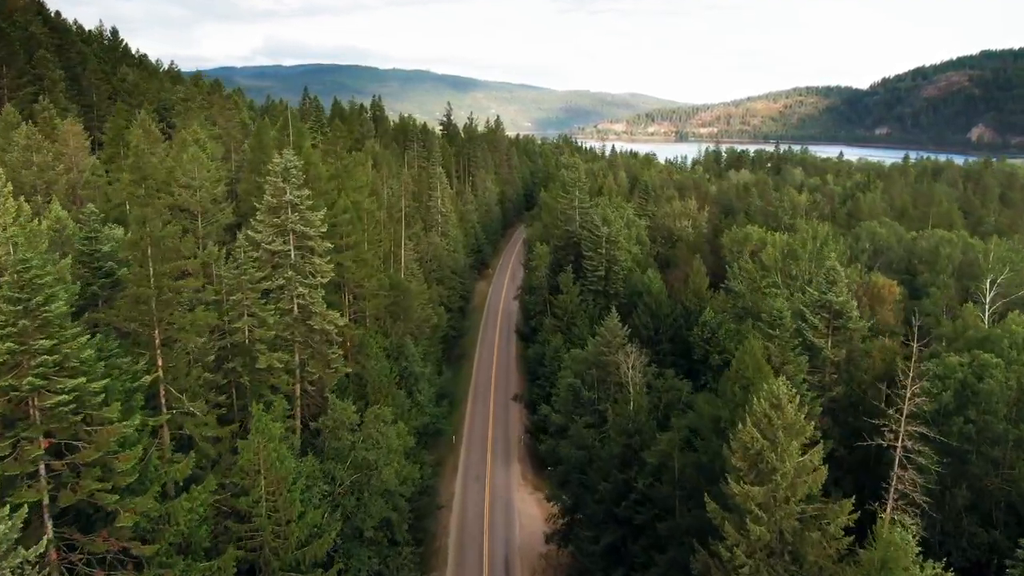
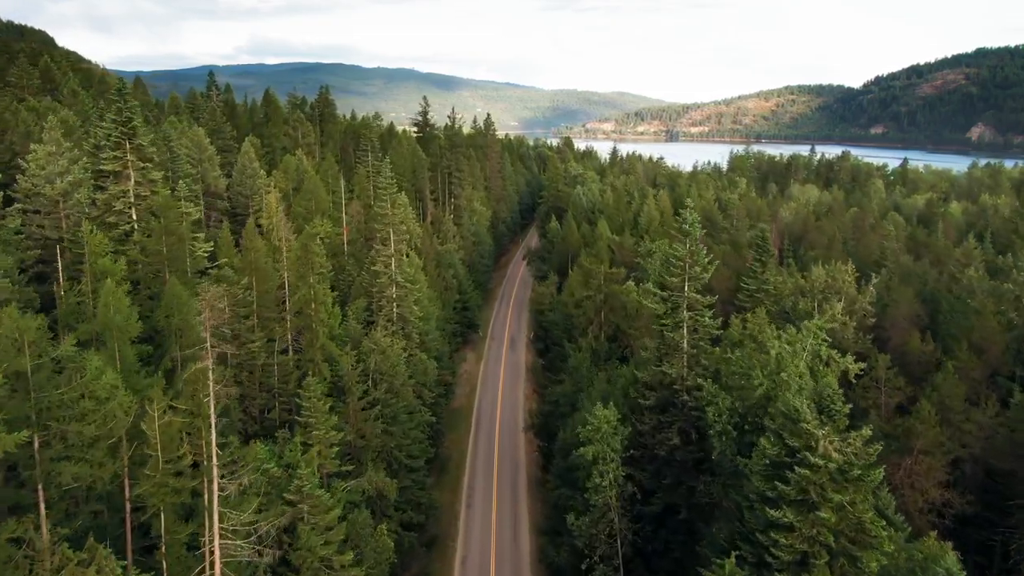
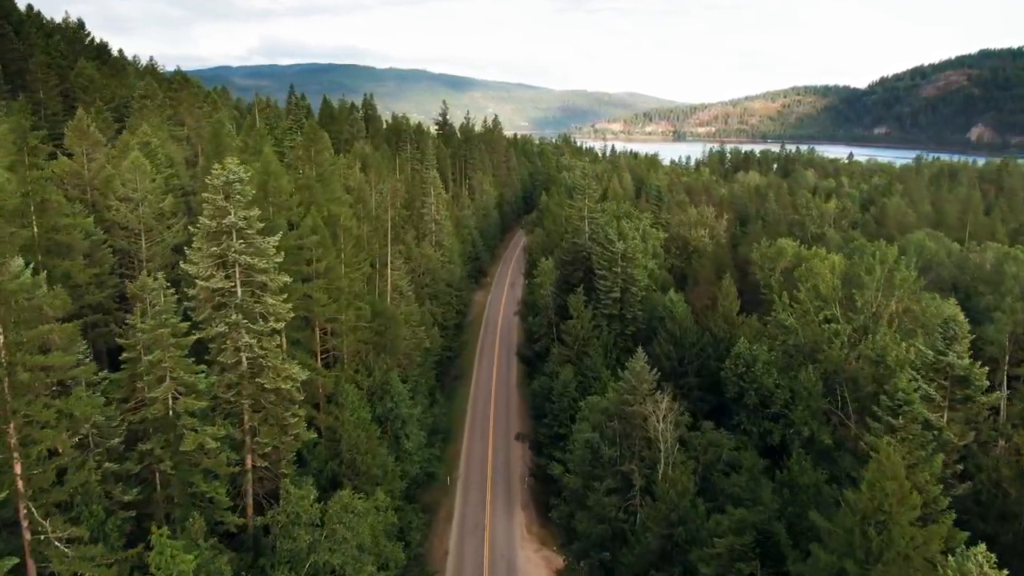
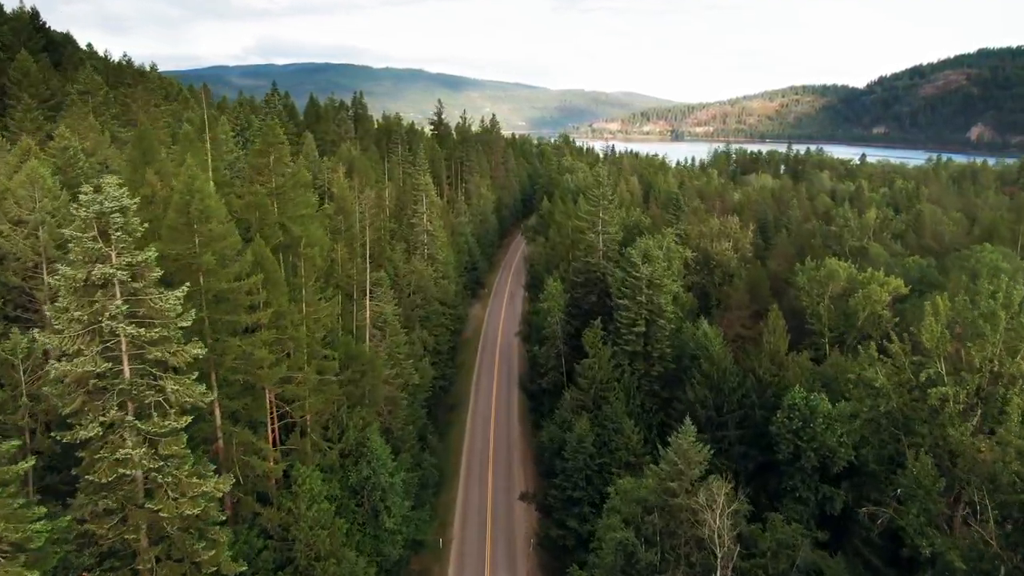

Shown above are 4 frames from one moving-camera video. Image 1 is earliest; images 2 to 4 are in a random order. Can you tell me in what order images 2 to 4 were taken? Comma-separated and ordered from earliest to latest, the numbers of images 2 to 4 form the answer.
3, 4, 2
